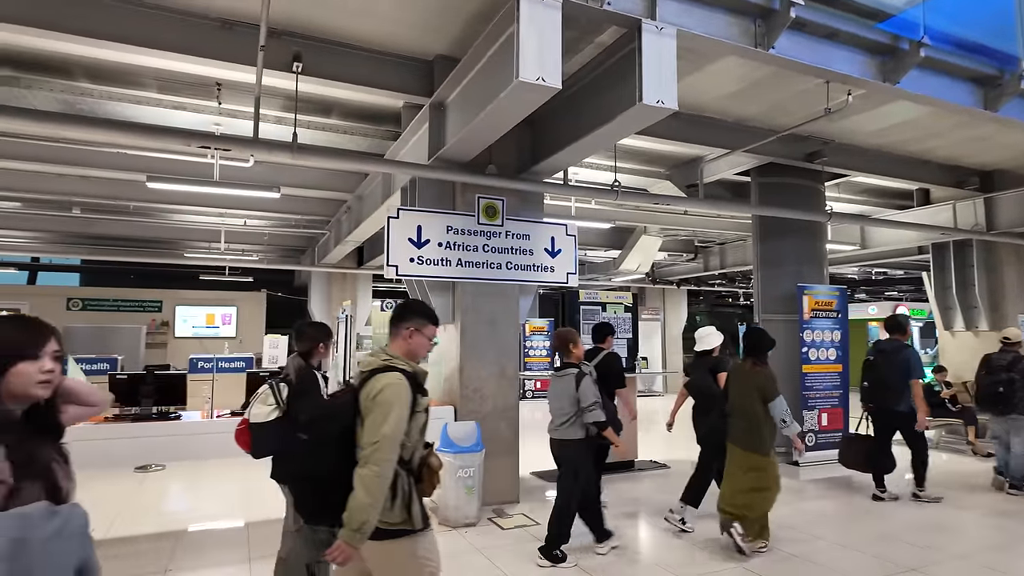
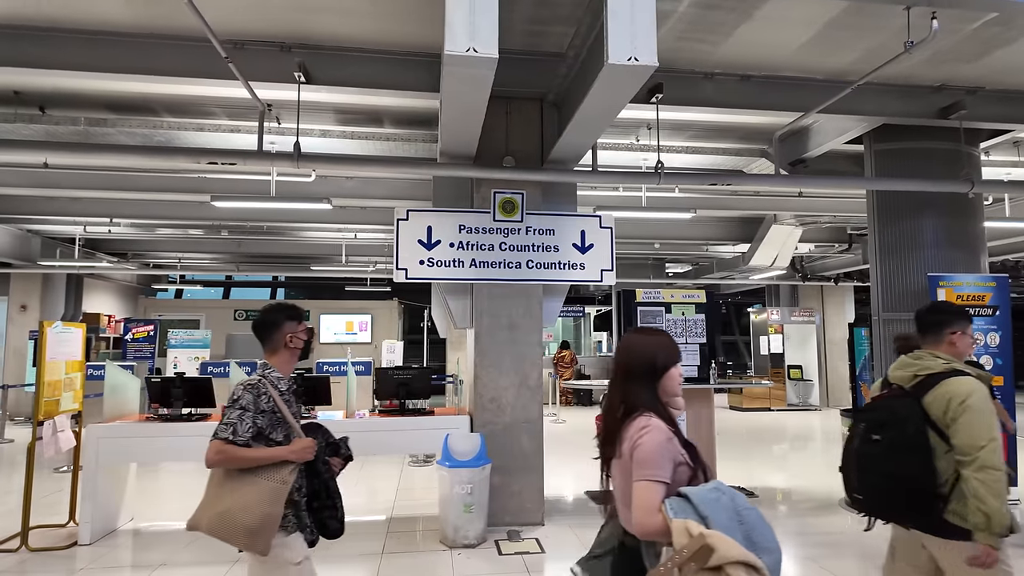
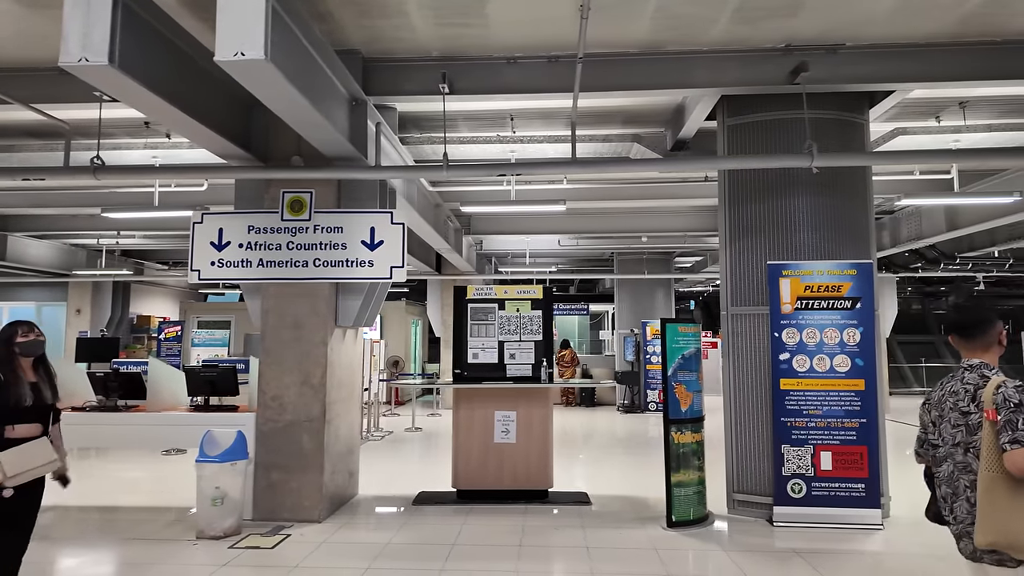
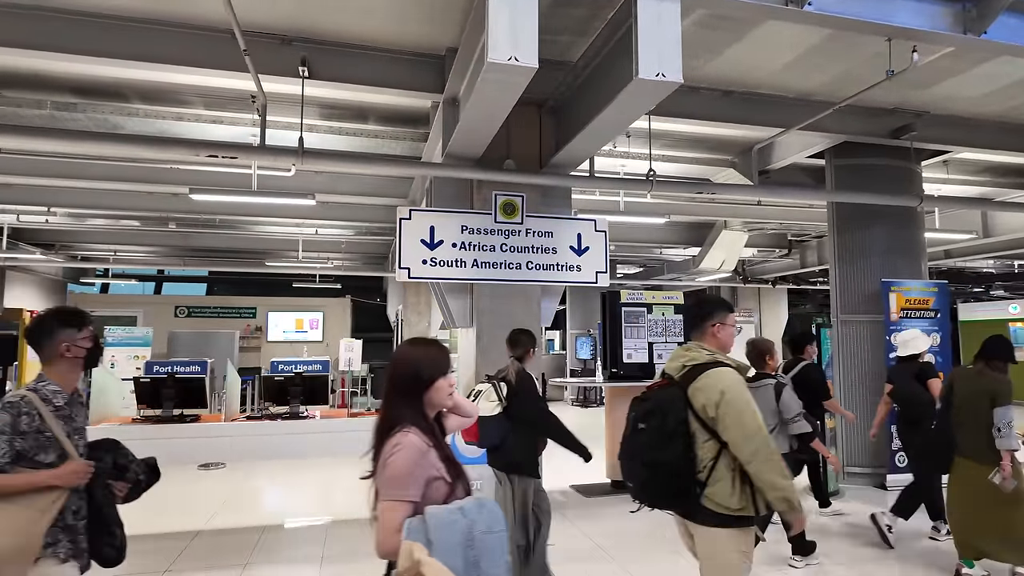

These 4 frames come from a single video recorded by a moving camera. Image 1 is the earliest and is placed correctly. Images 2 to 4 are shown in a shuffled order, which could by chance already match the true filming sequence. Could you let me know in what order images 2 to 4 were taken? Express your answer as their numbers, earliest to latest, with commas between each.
4, 2, 3
